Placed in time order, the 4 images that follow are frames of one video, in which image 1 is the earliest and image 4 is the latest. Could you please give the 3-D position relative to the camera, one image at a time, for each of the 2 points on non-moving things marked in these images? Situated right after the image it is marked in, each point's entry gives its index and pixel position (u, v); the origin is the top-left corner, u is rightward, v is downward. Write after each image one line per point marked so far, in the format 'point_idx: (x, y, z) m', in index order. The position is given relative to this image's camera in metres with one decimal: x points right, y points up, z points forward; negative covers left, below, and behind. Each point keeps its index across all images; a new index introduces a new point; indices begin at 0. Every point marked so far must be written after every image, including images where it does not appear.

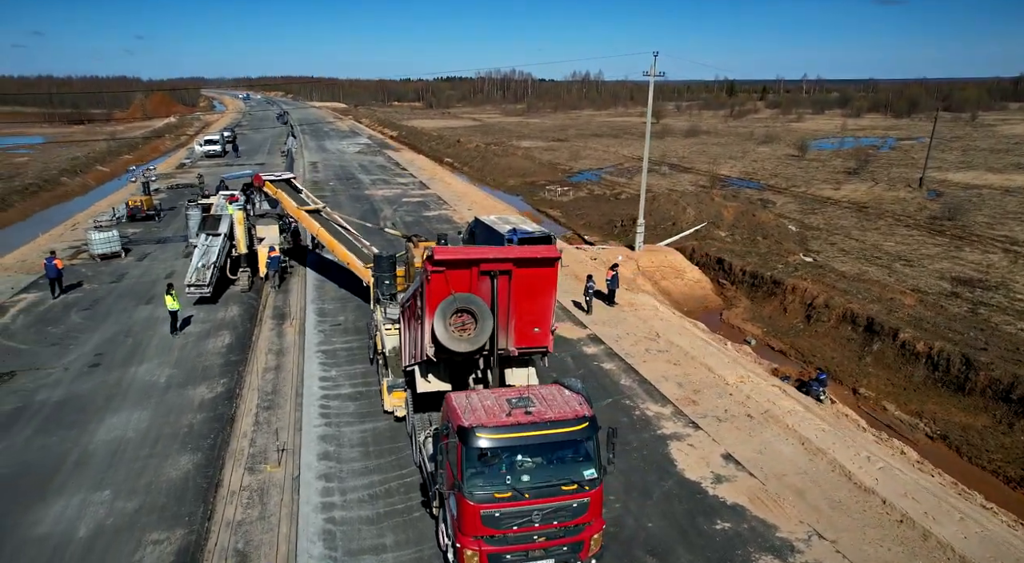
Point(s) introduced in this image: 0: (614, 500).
0: (+1.6, -3.4, +9.6) m
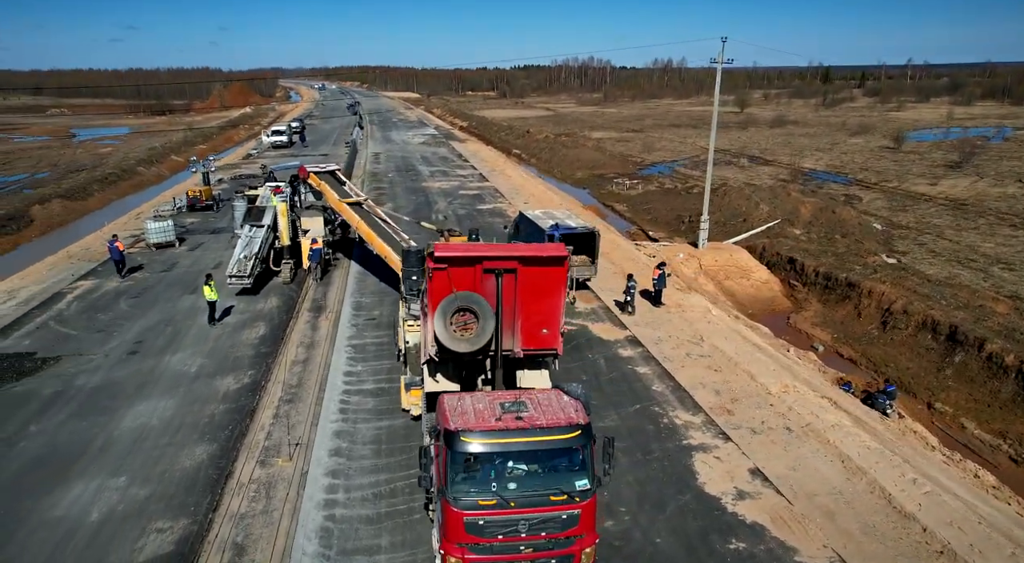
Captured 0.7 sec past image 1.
0: (+1.7, -3.5, +9.4) m
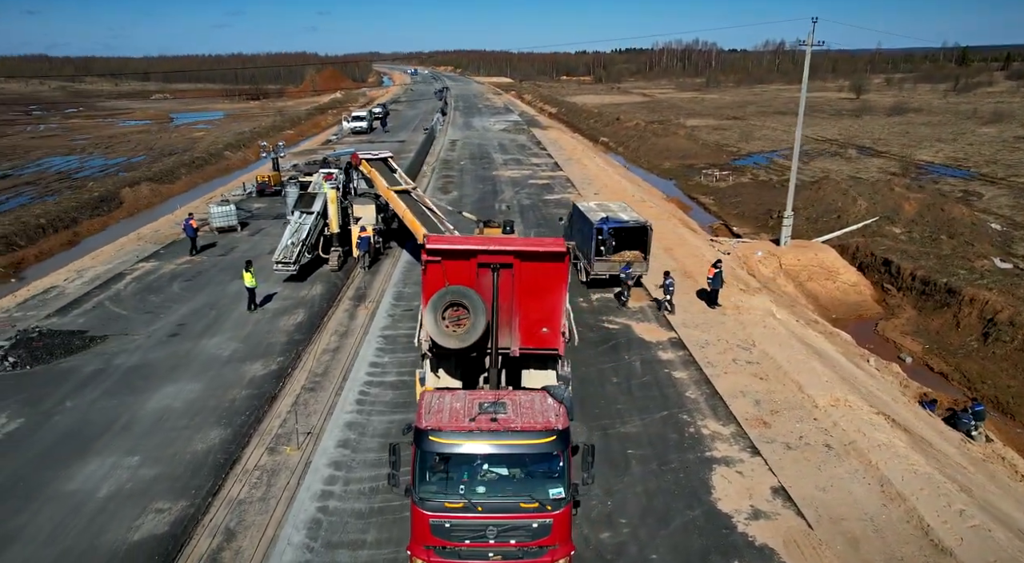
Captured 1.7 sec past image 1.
0: (+1.7, -3.7, +9.2) m
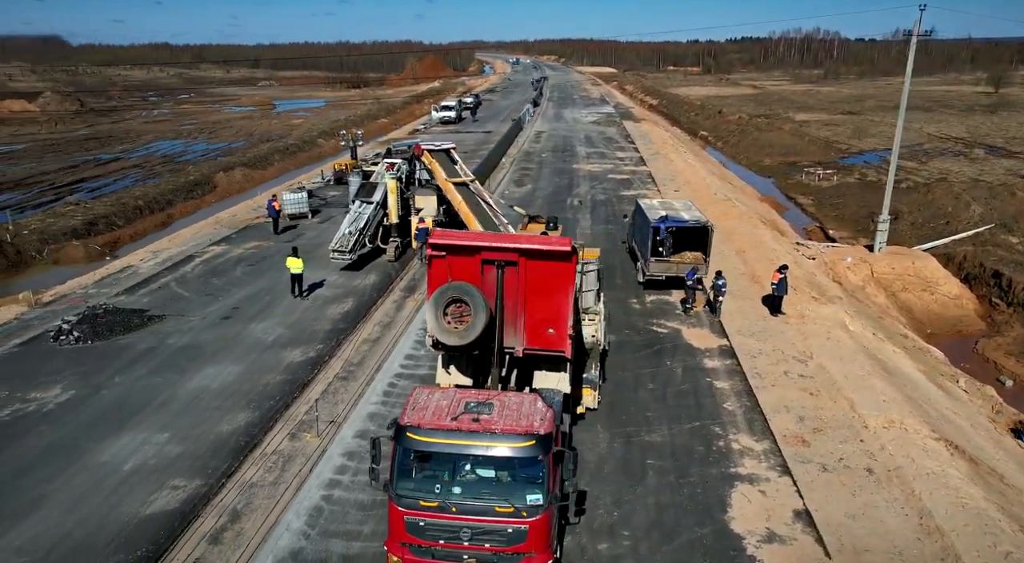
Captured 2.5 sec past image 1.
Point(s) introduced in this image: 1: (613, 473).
0: (+1.8, -3.8, +9.3) m
1: (+1.8, -3.4, +10.9) m
